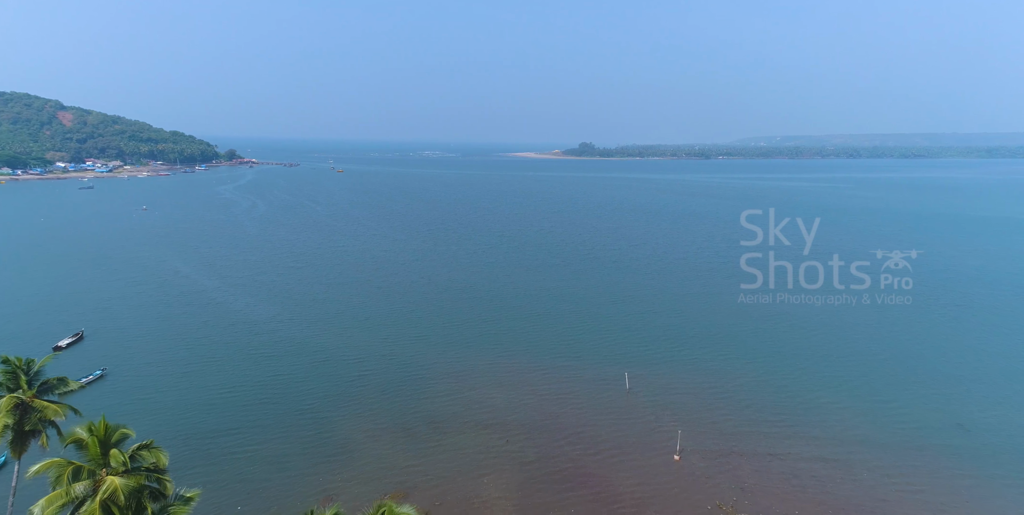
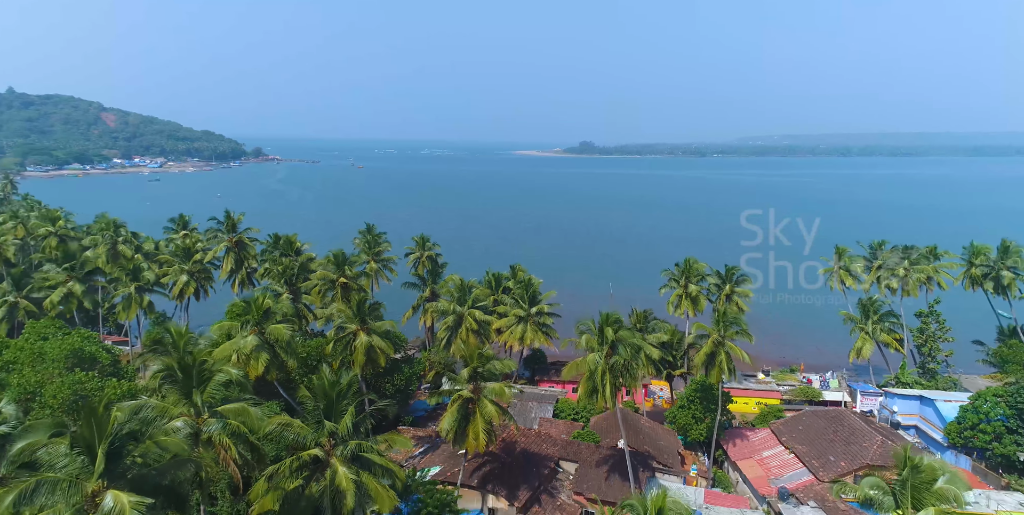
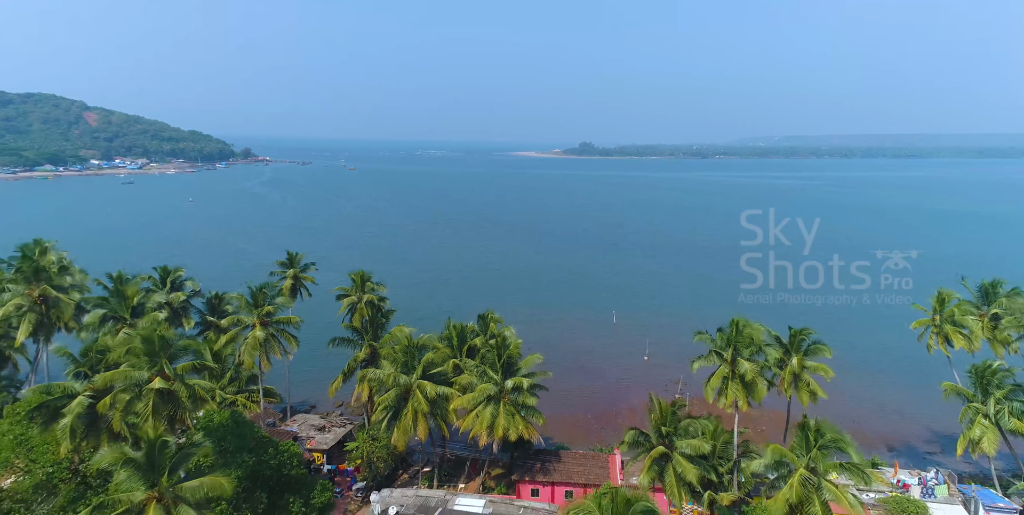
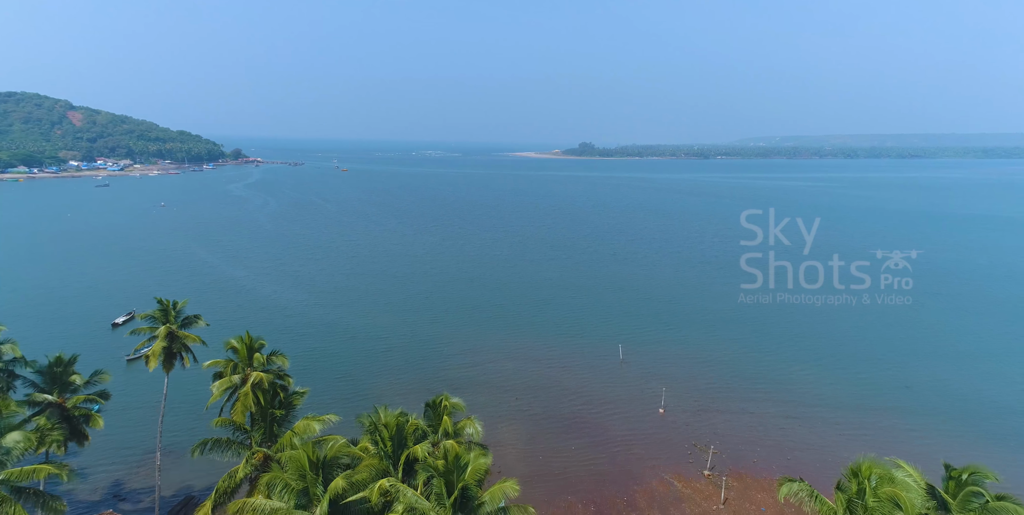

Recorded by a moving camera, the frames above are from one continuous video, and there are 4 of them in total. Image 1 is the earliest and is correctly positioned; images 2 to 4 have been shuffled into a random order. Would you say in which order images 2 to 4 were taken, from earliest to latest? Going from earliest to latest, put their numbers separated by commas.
4, 3, 2
